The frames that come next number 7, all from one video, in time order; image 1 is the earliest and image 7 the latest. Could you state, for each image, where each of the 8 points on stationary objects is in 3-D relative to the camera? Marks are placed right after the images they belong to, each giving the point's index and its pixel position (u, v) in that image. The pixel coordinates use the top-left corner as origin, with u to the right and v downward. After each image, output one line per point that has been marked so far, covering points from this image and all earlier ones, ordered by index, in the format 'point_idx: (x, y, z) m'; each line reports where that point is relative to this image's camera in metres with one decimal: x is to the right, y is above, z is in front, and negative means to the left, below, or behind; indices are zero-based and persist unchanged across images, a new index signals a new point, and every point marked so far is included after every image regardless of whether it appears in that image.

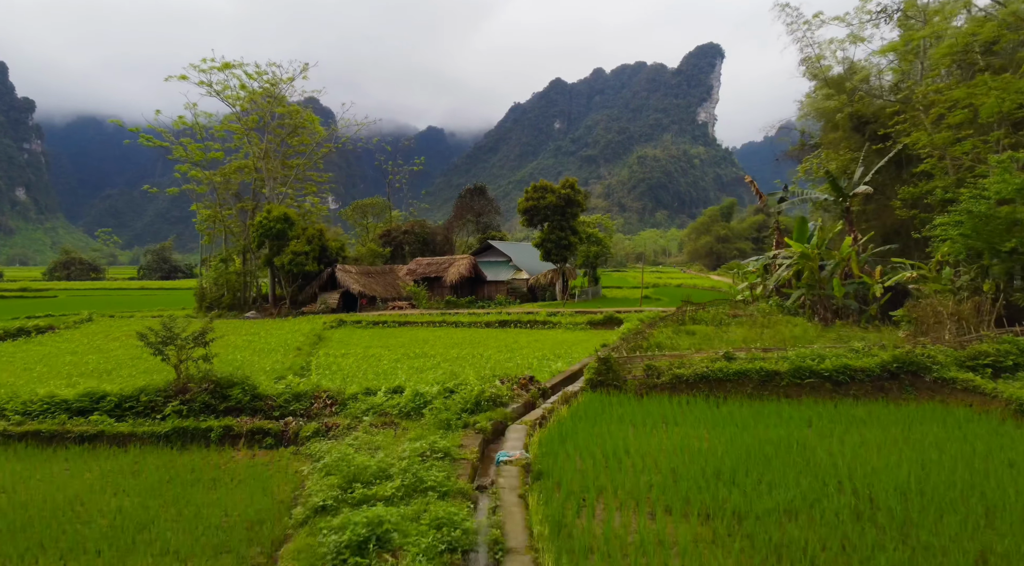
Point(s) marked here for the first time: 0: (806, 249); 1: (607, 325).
0: (+6.7, +0.8, +16.6) m
1: (+2.6, -1.1, +19.3) m
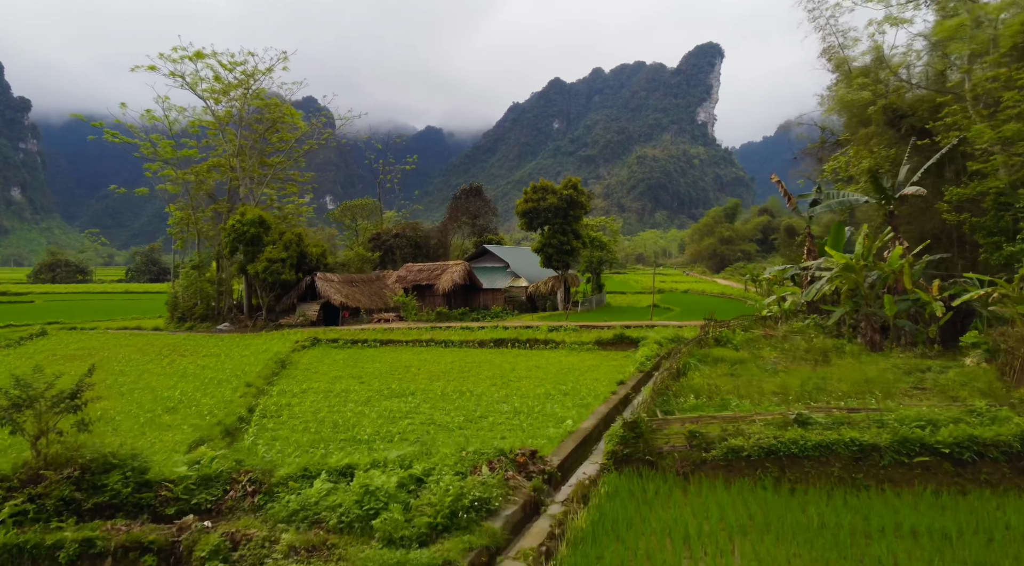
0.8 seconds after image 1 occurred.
0: (+6.6, +0.5, +14.3) m
1: (+2.5, -1.5, +17.0) m
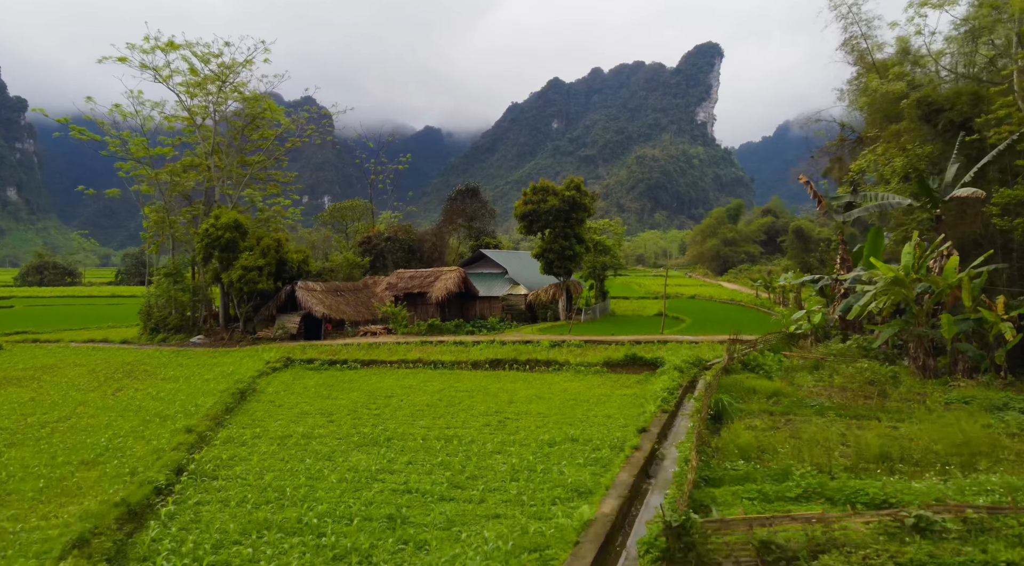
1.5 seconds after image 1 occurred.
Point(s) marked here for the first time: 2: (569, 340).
0: (+6.6, +0.2, +12.4) m
1: (+2.5, -1.8, +15.1) m
2: (+1.5, -1.5, +19.2) m
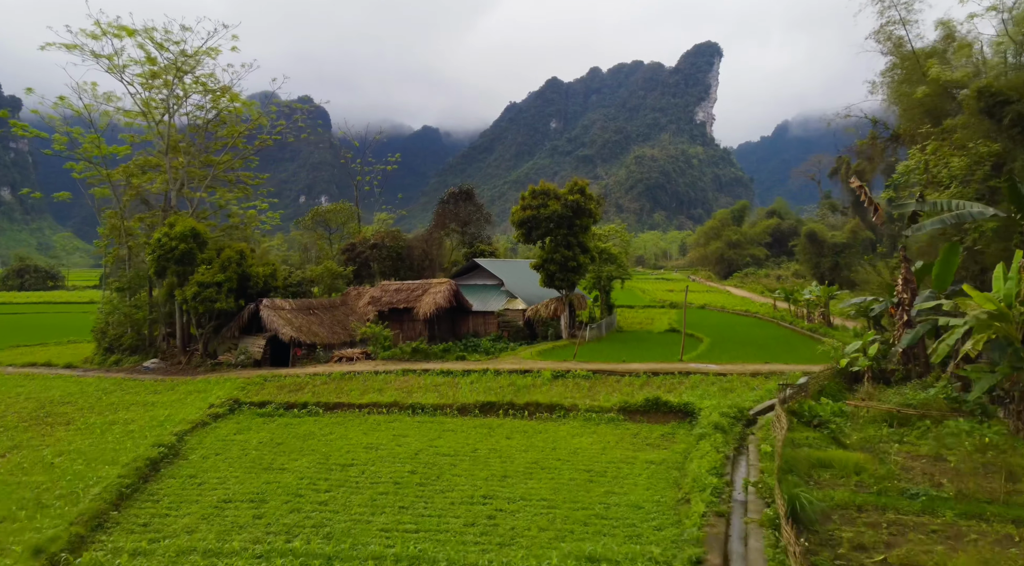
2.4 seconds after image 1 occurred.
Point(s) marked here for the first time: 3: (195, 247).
0: (+6.5, -0.3, +9.6) m
1: (+2.4, -2.2, +12.4) m
2: (+1.4, -2.0, +16.5) m
3: (-8.5, +1.0, +19.3) m
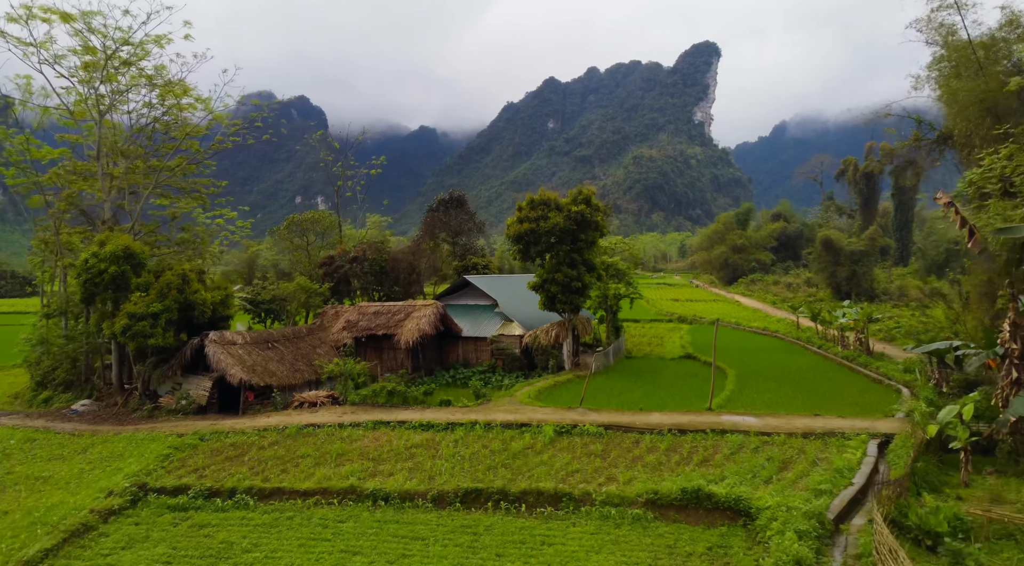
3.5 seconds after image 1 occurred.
0: (+6.4, -0.9, +6.6) m
1: (+2.3, -2.9, +9.3) m
2: (+1.3, -2.7, +13.5) m
3: (-8.6, +0.3, +16.3) m
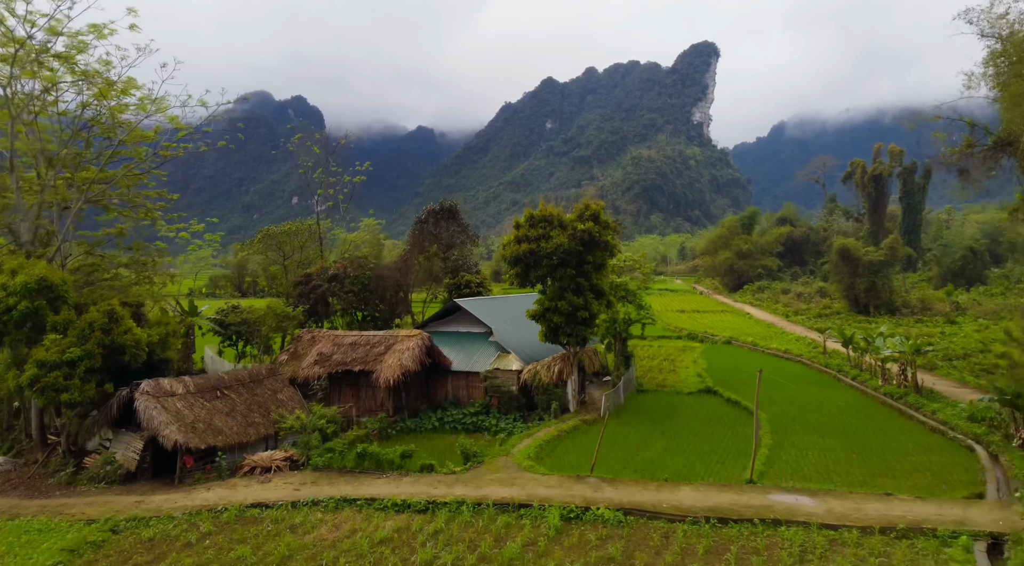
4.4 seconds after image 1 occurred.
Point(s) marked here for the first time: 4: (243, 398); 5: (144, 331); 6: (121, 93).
0: (+6.4, -1.6, +3.9) m
1: (+2.2, -3.6, +6.6) m
2: (+1.2, -3.4, +10.7) m
3: (-8.7, -0.4, +13.5) m
4: (-5.5, -2.3, +14.7) m
5: (-7.2, -0.9, +14.2) m
6: (-9.0, +4.4, +16.7) m
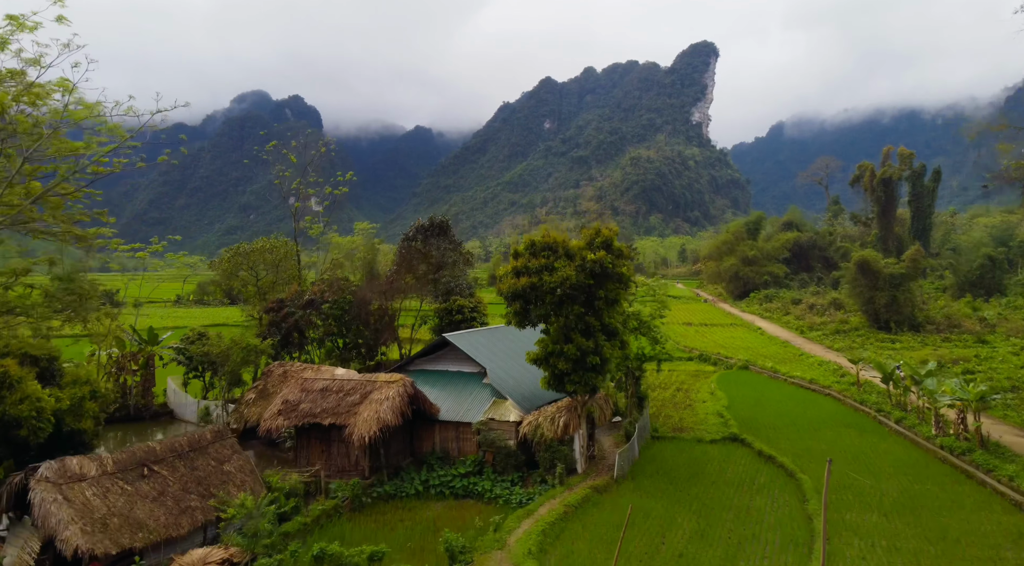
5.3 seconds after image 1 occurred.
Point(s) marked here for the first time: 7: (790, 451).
0: (+6.4, -2.5, +1.2) m
1: (+2.2, -4.4, +3.8) m
2: (+1.2, -4.2, +8.0) m
3: (-8.7, -1.2, +10.7) m
4: (-5.5, -3.1, +11.9) m
5: (-7.2, -1.8, +11.4) m
6: (-9.1, +3.6, +14.0) m
7: (+6.5, -3.9, +17.3) m
